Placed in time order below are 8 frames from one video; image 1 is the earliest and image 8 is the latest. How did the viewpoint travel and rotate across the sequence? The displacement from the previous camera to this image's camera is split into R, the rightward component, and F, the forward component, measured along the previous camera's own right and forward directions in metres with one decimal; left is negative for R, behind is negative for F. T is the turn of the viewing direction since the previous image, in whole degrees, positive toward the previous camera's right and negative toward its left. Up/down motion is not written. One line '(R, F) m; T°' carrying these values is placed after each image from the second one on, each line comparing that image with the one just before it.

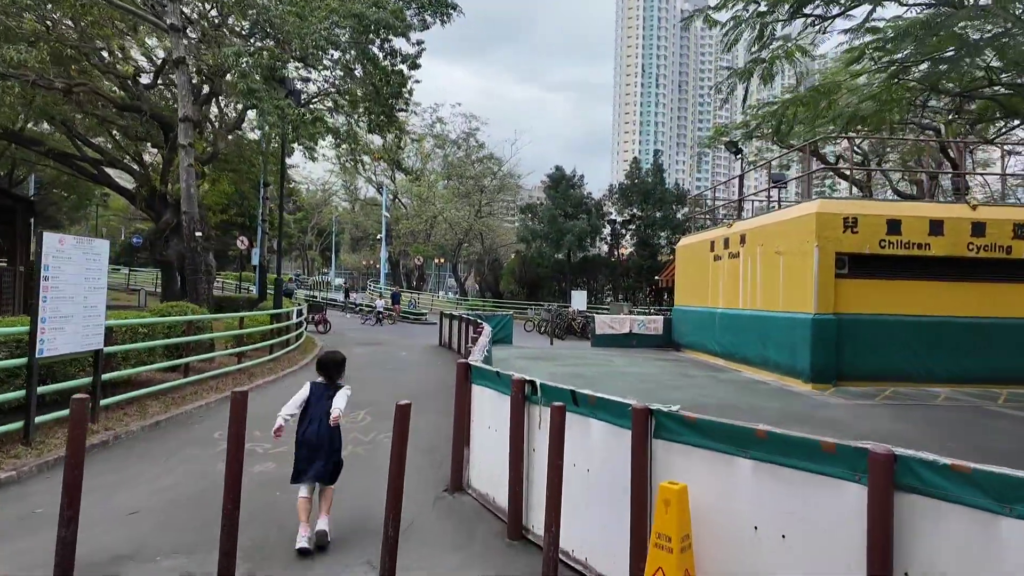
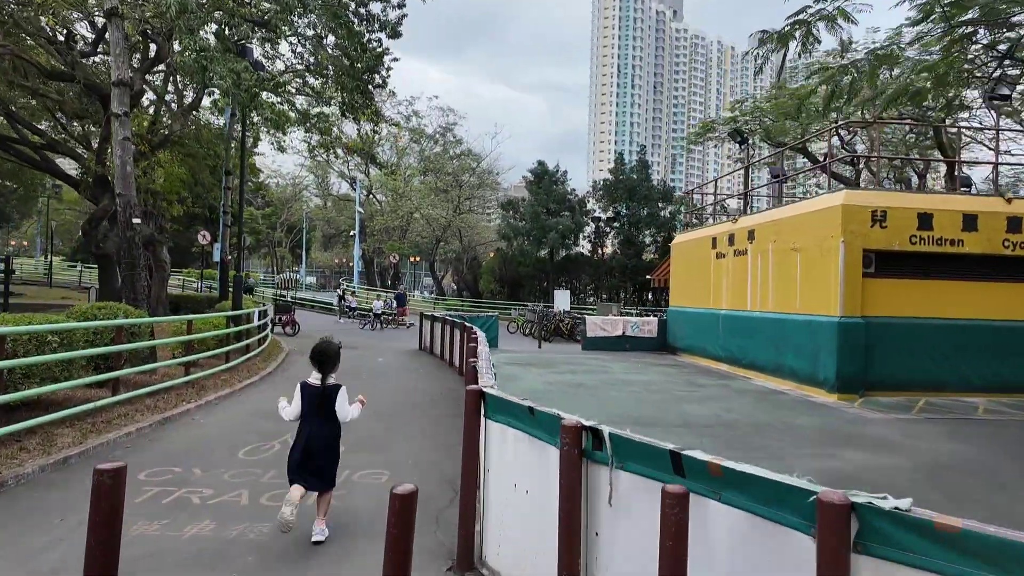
(-0.3, +1.3) m; +2°
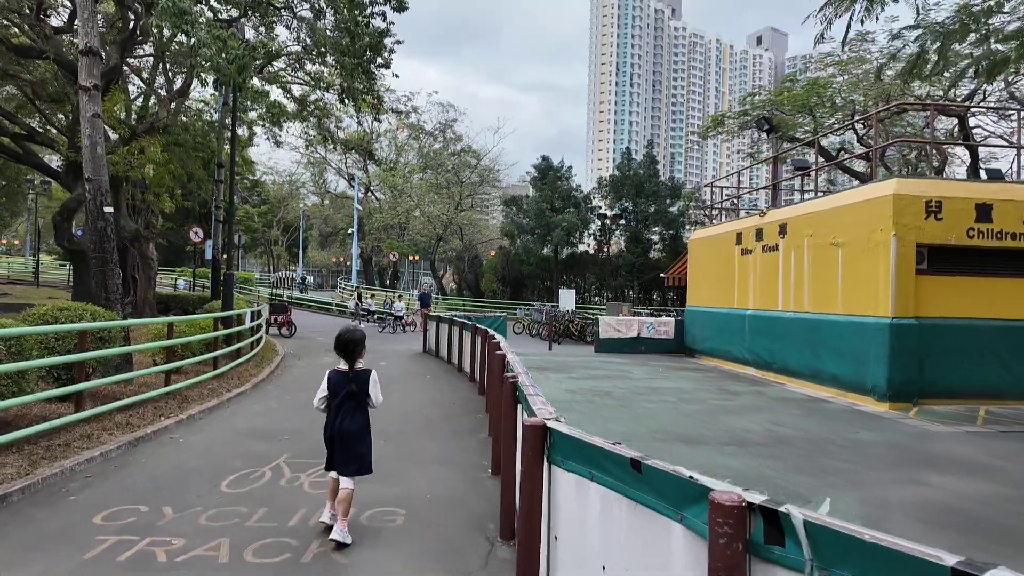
(-0.3, +0.9) m; 0°
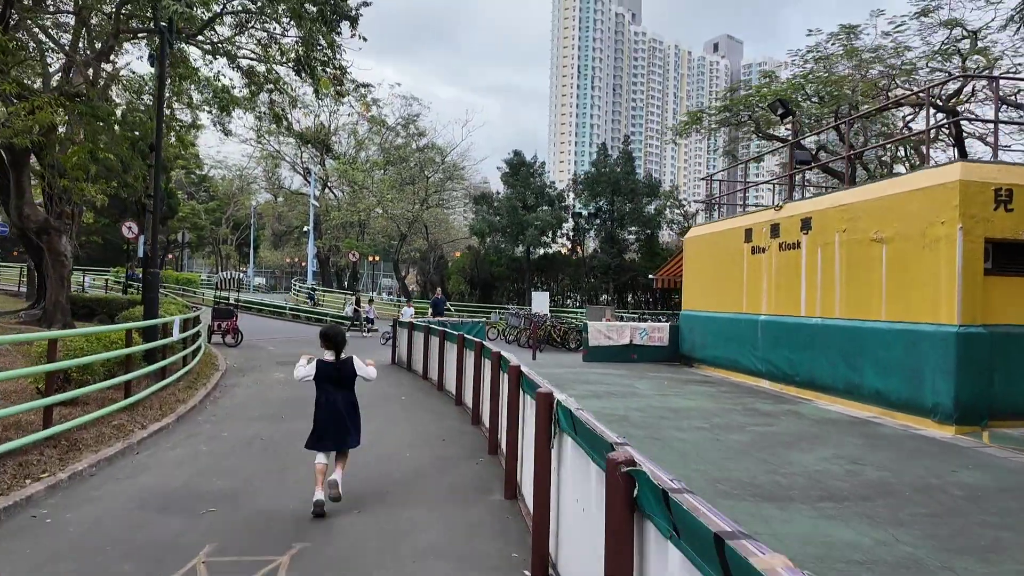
(-0.5, +1.8) m; +4°
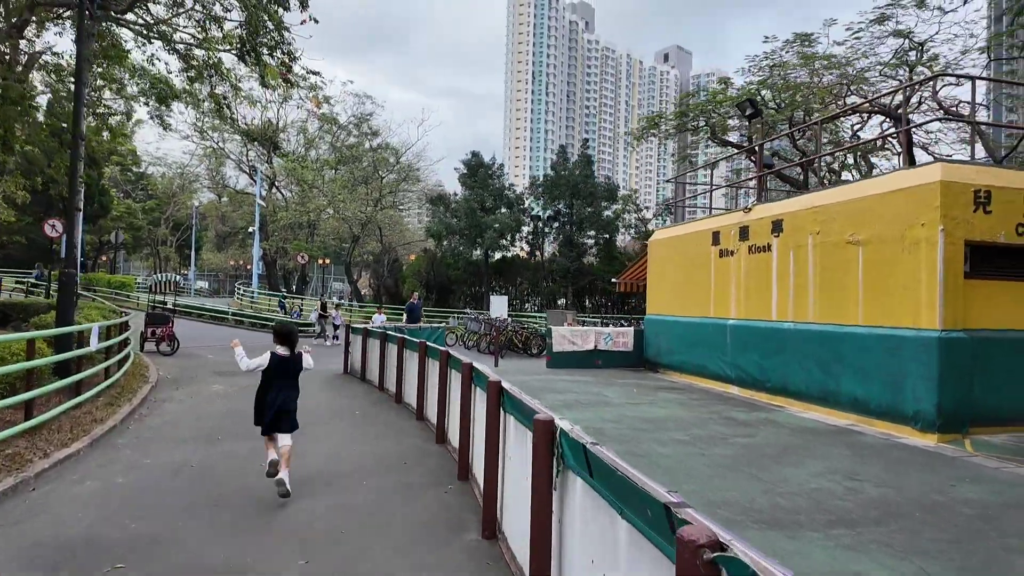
(-0.2, +0.7) m; +4°
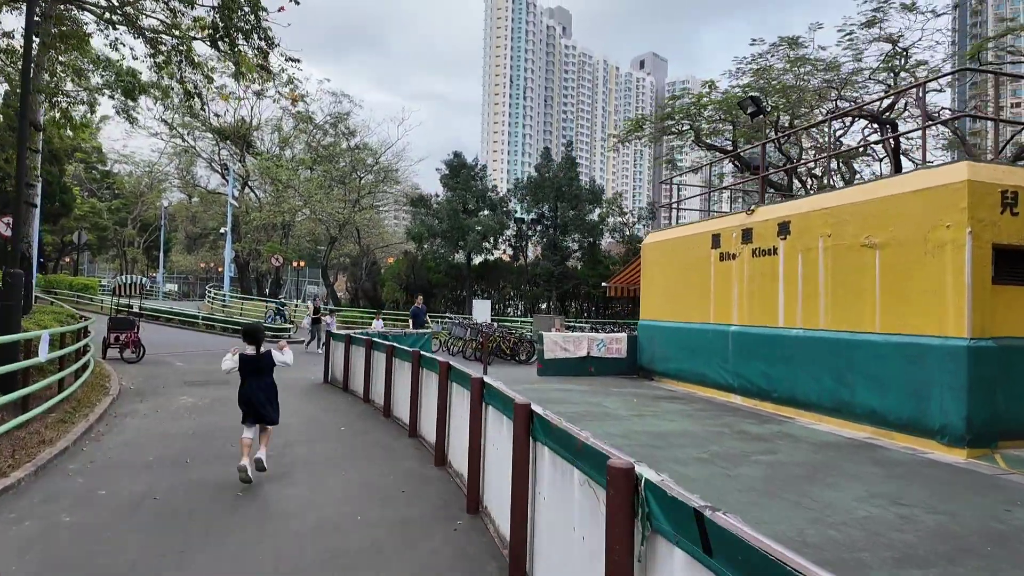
(-0.3, +0.6) m; +2°
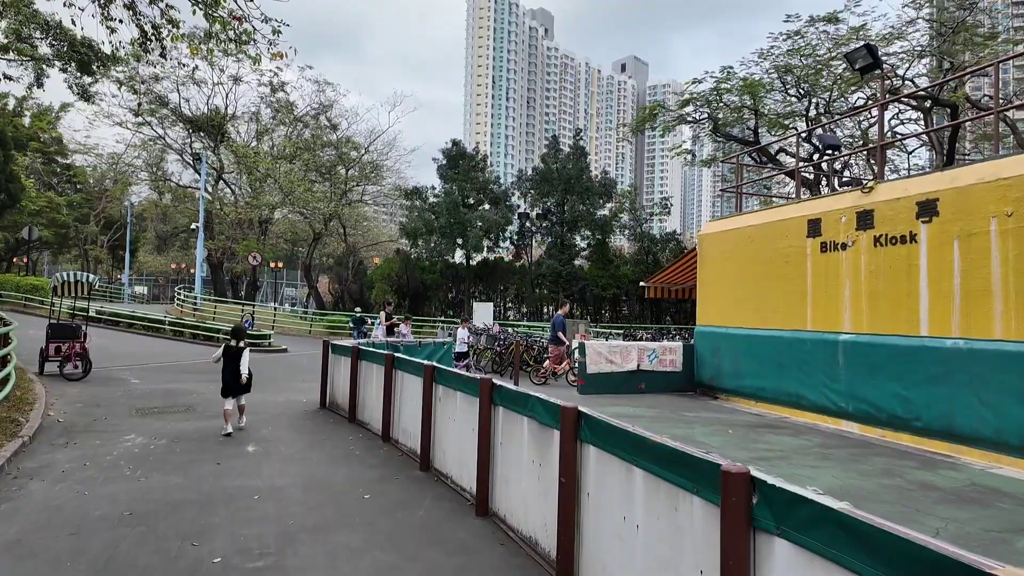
(-1.1, +2.5) m; +2°
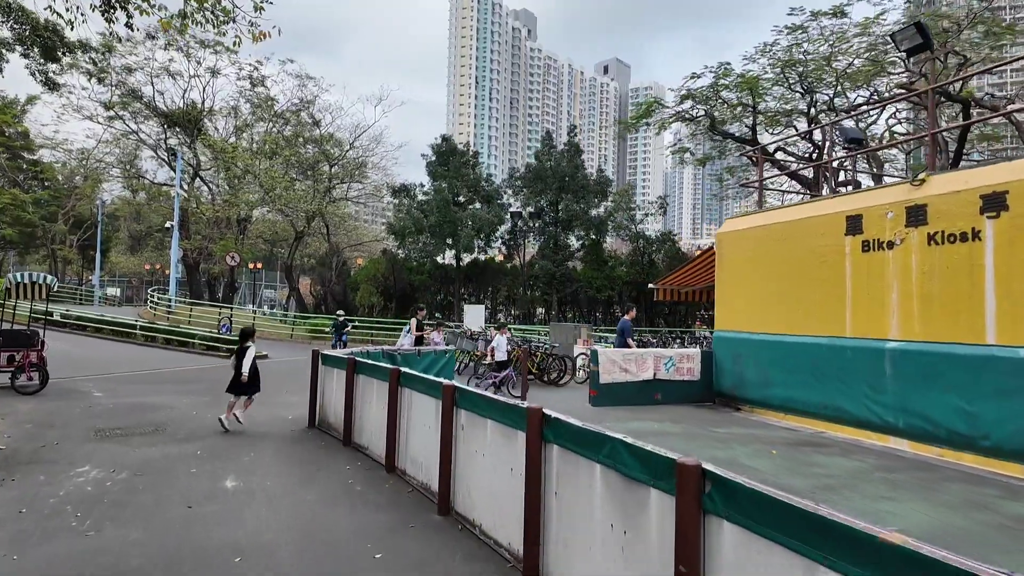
(-0.4, +1.0) m; +2°
